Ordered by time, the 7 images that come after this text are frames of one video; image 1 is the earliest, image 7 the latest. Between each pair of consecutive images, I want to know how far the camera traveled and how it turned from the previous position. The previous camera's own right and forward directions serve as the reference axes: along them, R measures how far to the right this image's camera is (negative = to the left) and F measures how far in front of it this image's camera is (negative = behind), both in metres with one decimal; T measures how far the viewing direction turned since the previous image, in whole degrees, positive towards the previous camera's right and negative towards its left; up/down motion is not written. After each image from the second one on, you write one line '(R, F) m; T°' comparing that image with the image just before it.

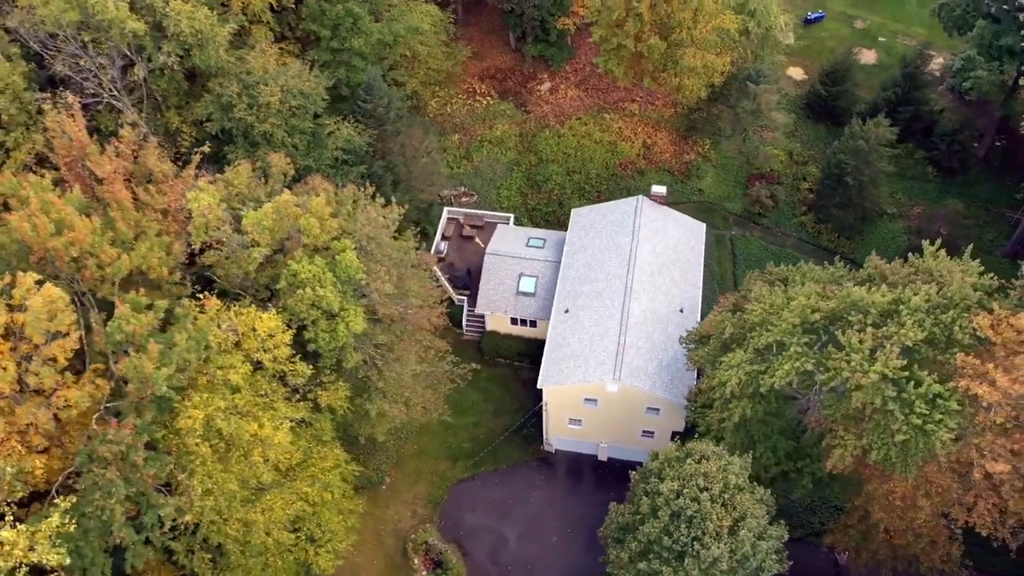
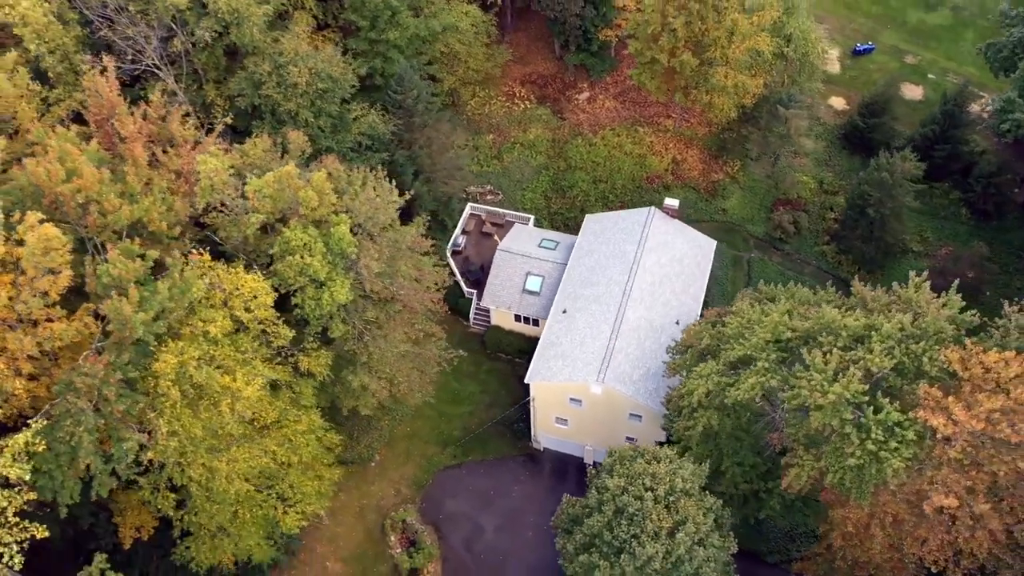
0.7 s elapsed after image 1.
(+2.3, -0.5) m; -5°
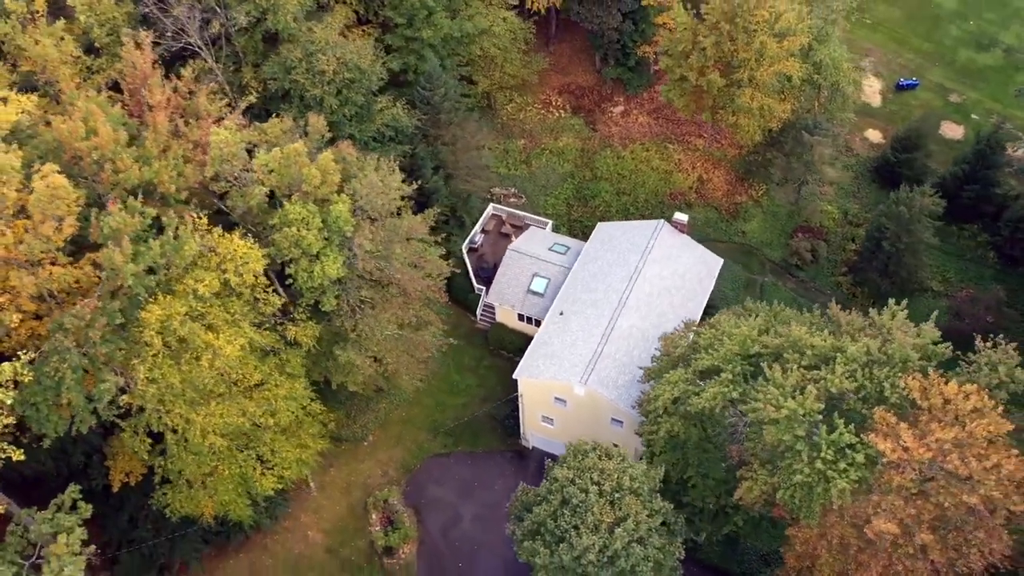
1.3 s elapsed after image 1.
(+2.4, -0.6) m; -5°
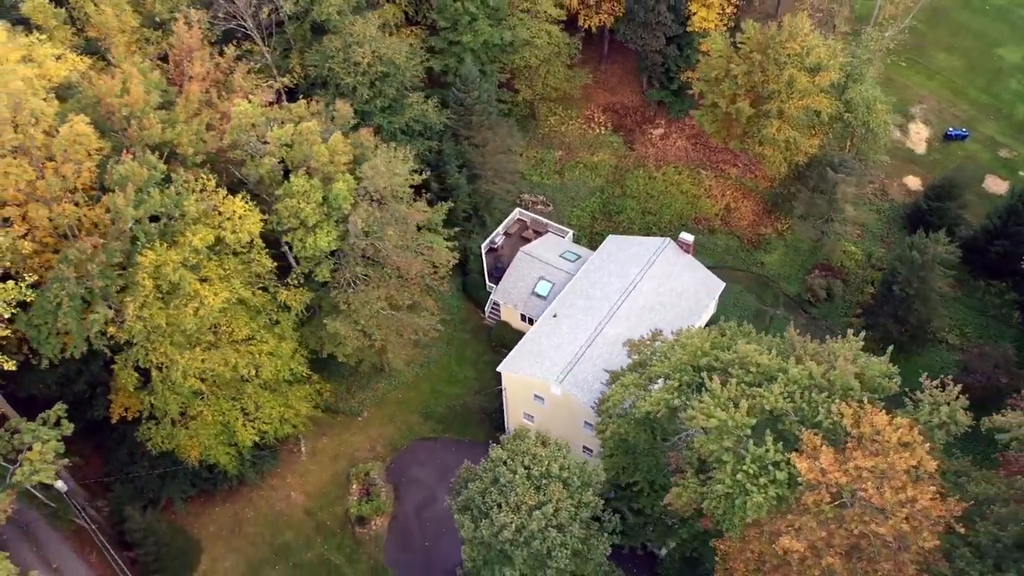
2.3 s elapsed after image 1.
(+3.3, -0.9) m; -6°
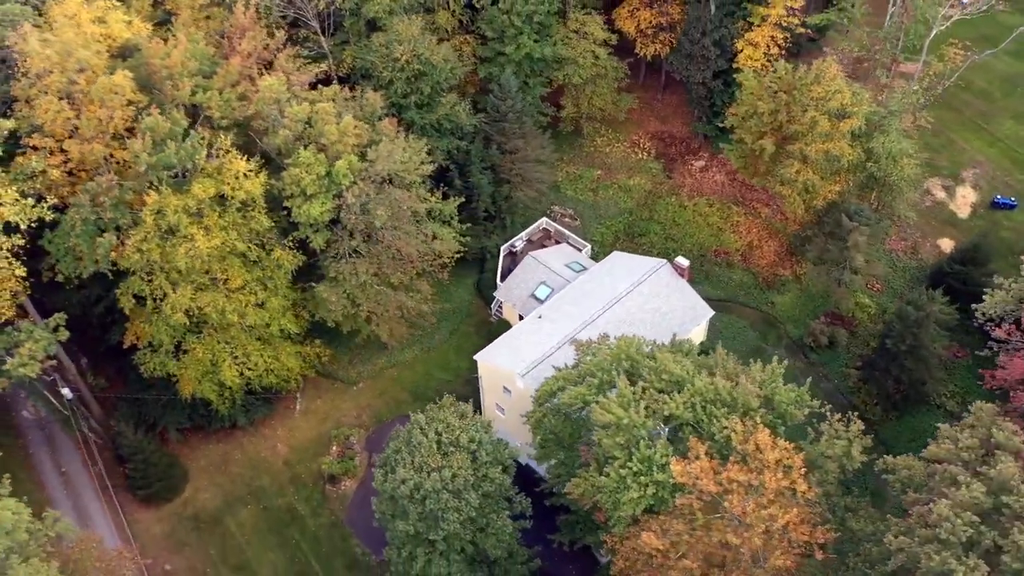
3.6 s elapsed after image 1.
(+4.8, -1.2) m; -8°
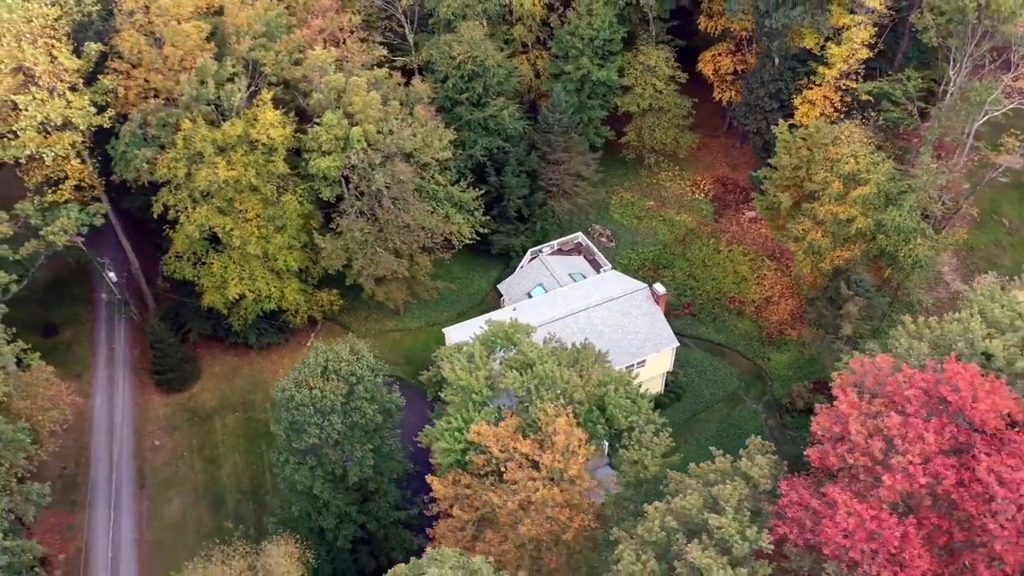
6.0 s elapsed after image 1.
(+8.9, -1.3) m; -14°
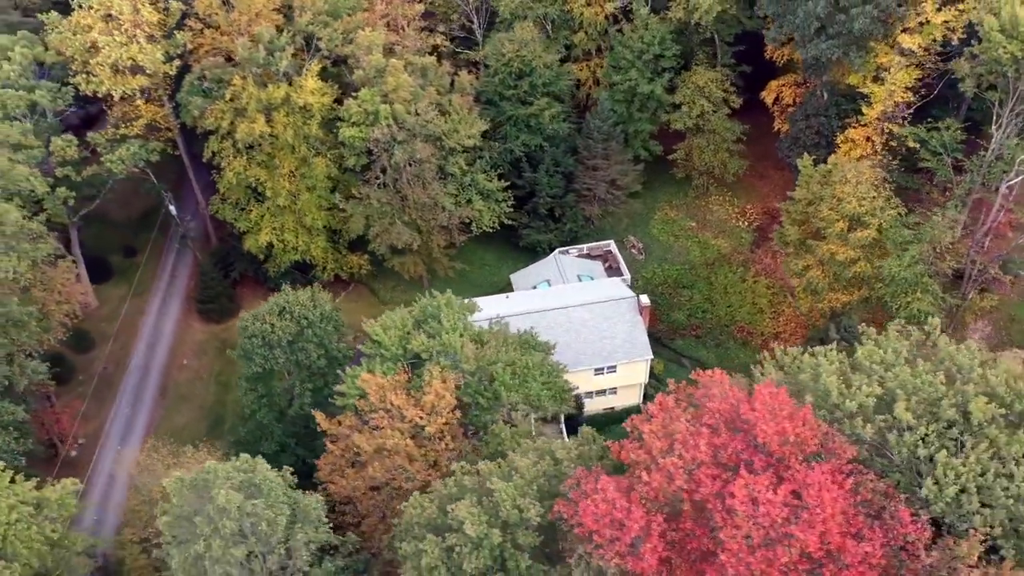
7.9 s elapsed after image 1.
(+7.0, -0.8) m; -11°
